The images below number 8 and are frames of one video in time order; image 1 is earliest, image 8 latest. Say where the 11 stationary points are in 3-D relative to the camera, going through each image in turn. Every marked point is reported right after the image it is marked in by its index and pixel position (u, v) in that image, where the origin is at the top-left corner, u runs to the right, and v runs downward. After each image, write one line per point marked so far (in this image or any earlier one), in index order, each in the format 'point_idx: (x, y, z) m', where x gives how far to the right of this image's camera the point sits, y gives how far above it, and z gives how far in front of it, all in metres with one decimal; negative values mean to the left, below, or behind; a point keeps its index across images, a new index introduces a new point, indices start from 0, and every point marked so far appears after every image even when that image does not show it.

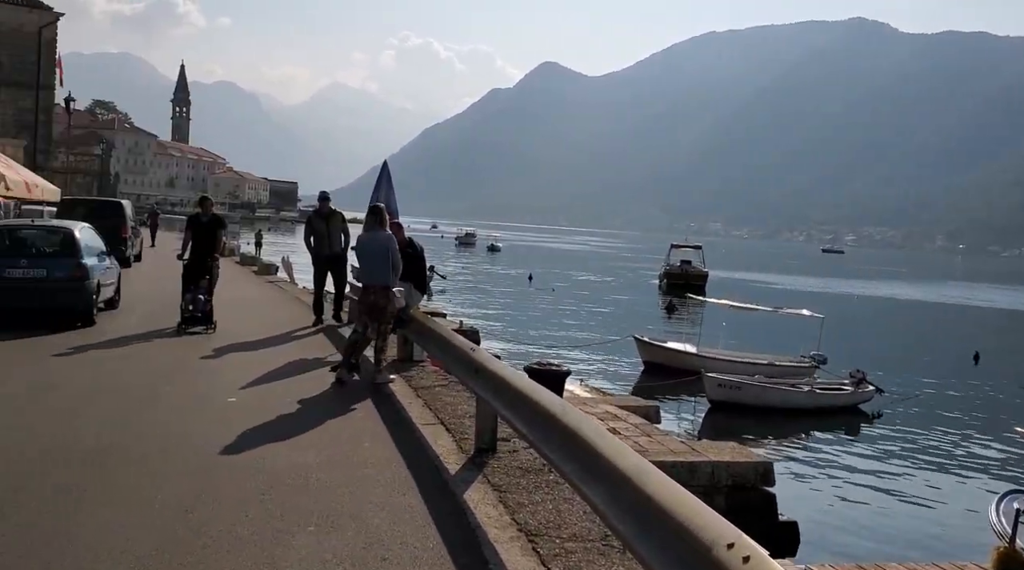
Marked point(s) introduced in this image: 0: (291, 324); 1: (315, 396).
0: (-3.7, -0.6, +14.8) m
1: (-1.9, -1.1, +8.9) m
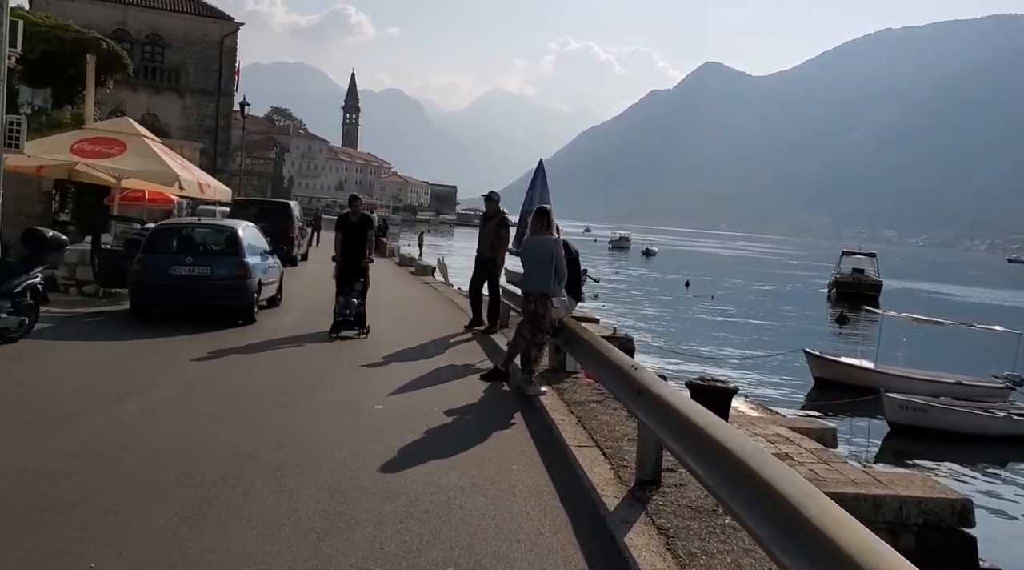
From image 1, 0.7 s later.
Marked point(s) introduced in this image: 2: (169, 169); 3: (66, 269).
0: (-1.2, -0.7, +14.5) m
1: (-0.5, -1.1, +8.3) m
2: (-7.1, +2.4, +18.8) m
3: (-7.7, +0.3, +15.8) m
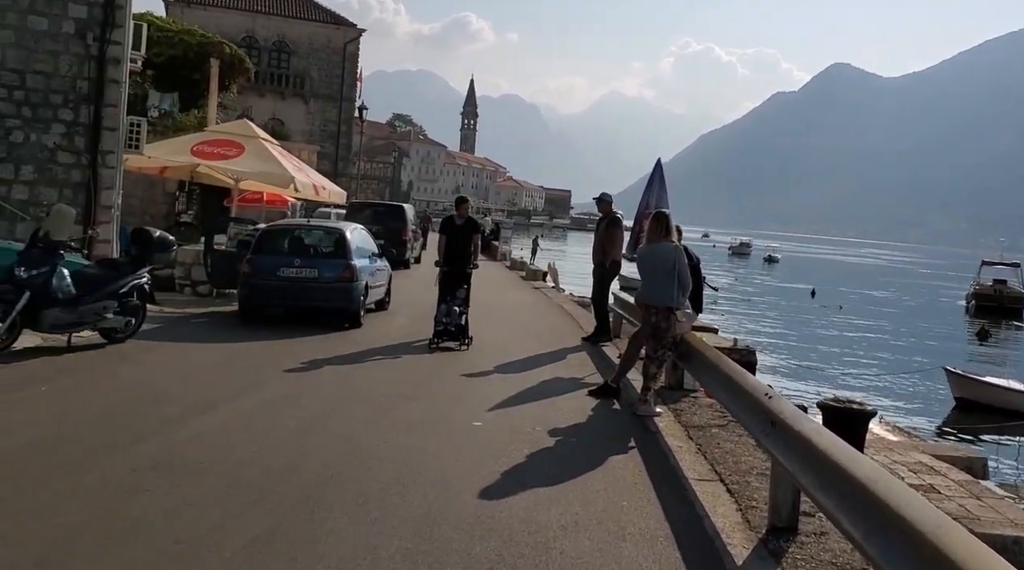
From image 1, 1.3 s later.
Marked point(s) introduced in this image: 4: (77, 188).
0: (+0.6, -0.8, +13.8) m
1: (+0.5, -1.2, +7.6) m
2: (-4.7, +2.4, +18.9) m
3: (-5.8, +0.3, +15.9) m
4: (-6.9, +1.5, +14.4) m
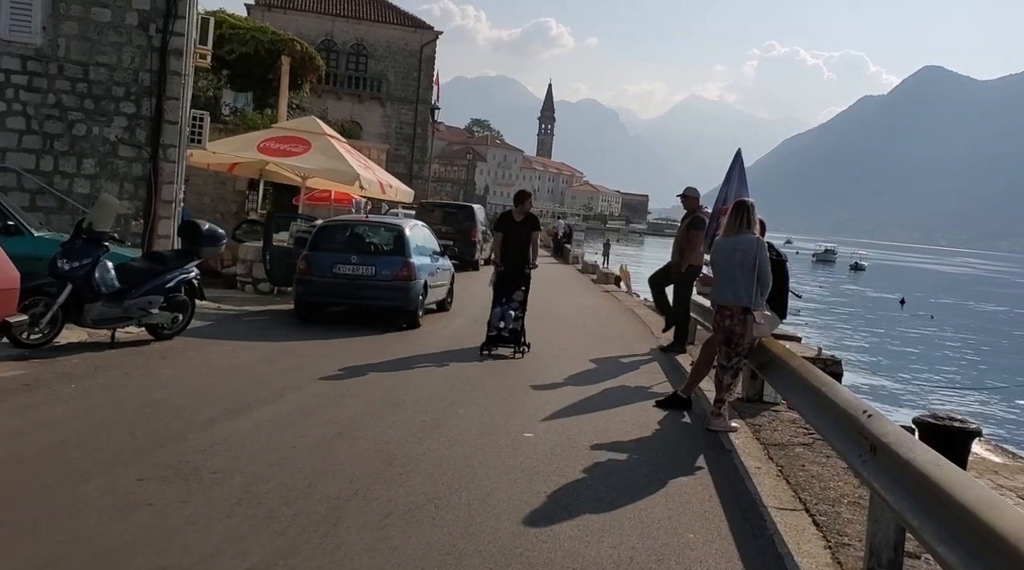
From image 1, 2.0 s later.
0: (+1.5, -0.8, +13.0) m
1: (+0.9, -1.2, +6.8) m
2: (-3.3, +2.4, +18.5) m
3: (-4.6, +0.3, +15.6) m
4: (-5.8, +1.6, +14.2) m
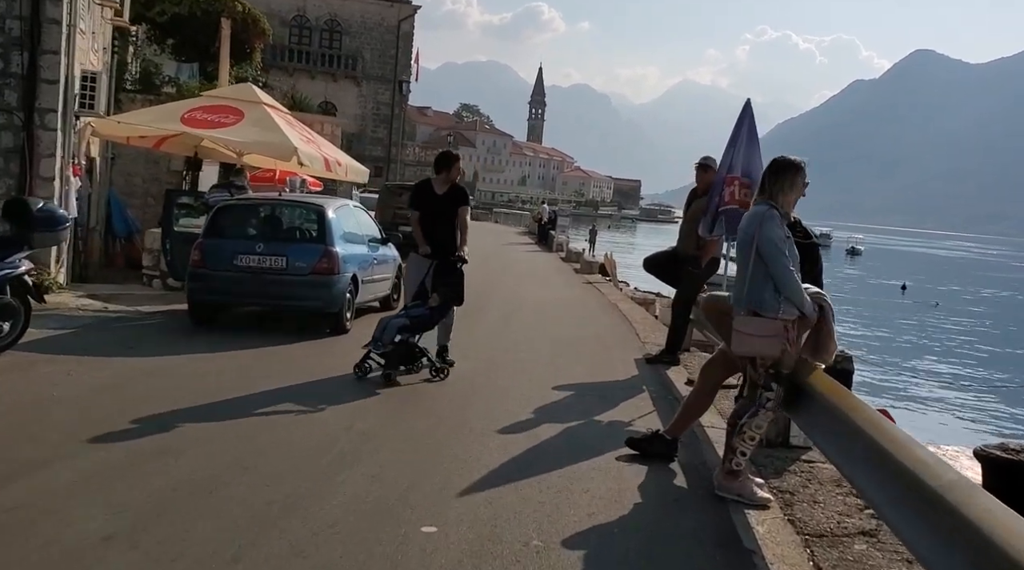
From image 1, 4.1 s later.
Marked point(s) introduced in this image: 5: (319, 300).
0: (+0.9, -0.7, +10.4) m
1: (+0.4, -1.2, +4.3) m
2: (-3.9, +2.5, +15.9) m
3: (-5.2, +0.4, +13.0) m
4: (-6.4, +1.6, +11.6) m
5: (-2.1, -0.2, +9.9) m
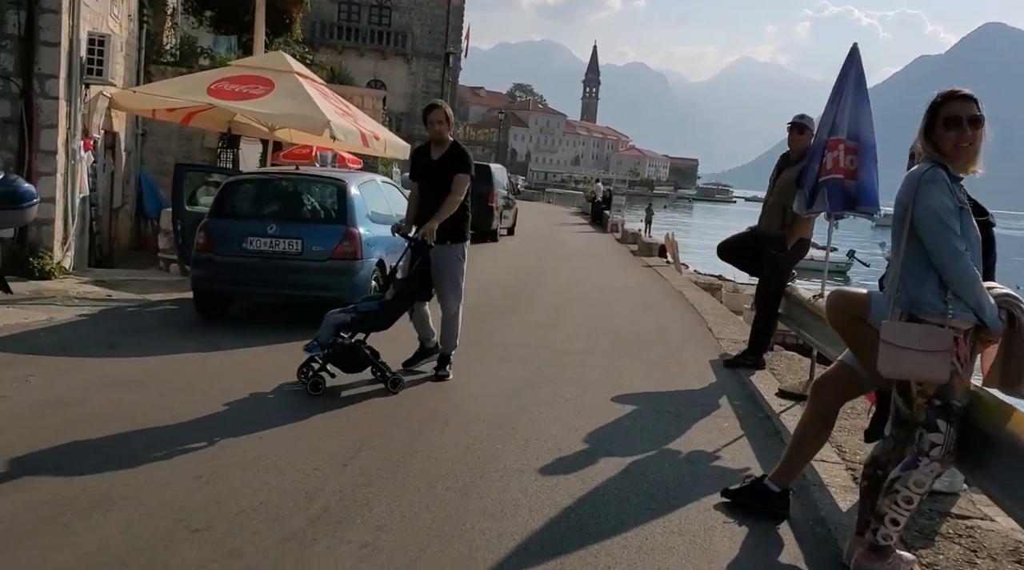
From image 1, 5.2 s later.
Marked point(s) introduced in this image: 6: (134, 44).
0: (+1.4, -0.6, +8.9) m
1: (+0.5, -1.2, +2.9) m
2: (-3.1, +2.8, +14.6) m
3: (-4.5, +0.6, +11.9) m
4: (-5.8, +1.8, +10.5) m
5: (-1.6, 0.0, +8.6) m
6: (-7.2, +4.6, +17.3) m
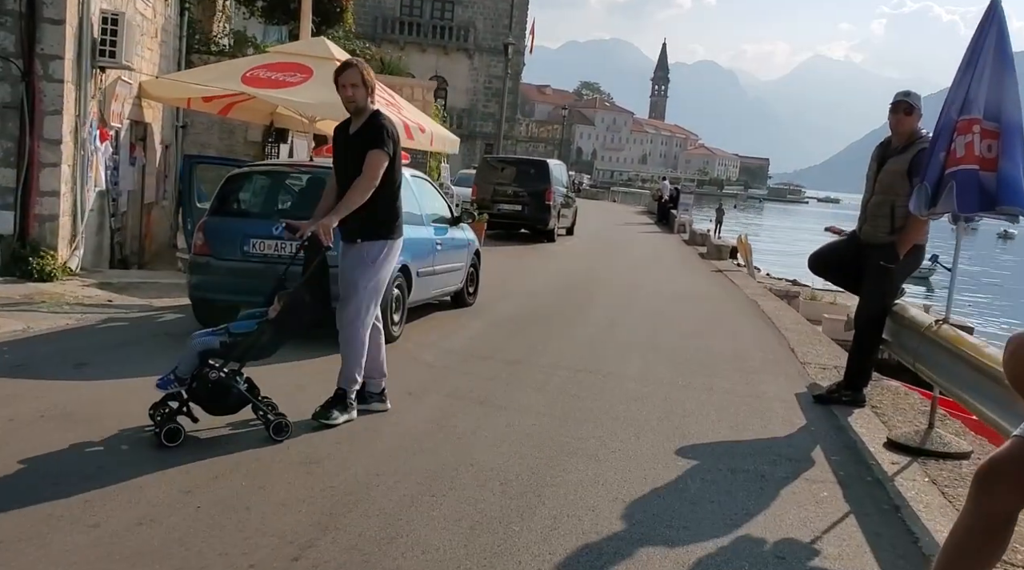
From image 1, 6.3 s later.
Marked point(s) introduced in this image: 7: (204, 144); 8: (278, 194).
0: (+1.8, -0.7, +7.5) m
1: (+0.5, -1.3, +1.5) m
2: (-2.3, +2.7, +13.5) m
3: (-3.9, +0.6, +10.9) m
4: (-5.3, +1.8, +9.6) m
5: (-1.2, -0.1, +7.3) m
6: (-6.1, +4.6, +16.5) m
7: (-6.3, +2.9, +18.6) m
8: (-2.1, +0.8, +7.7) m
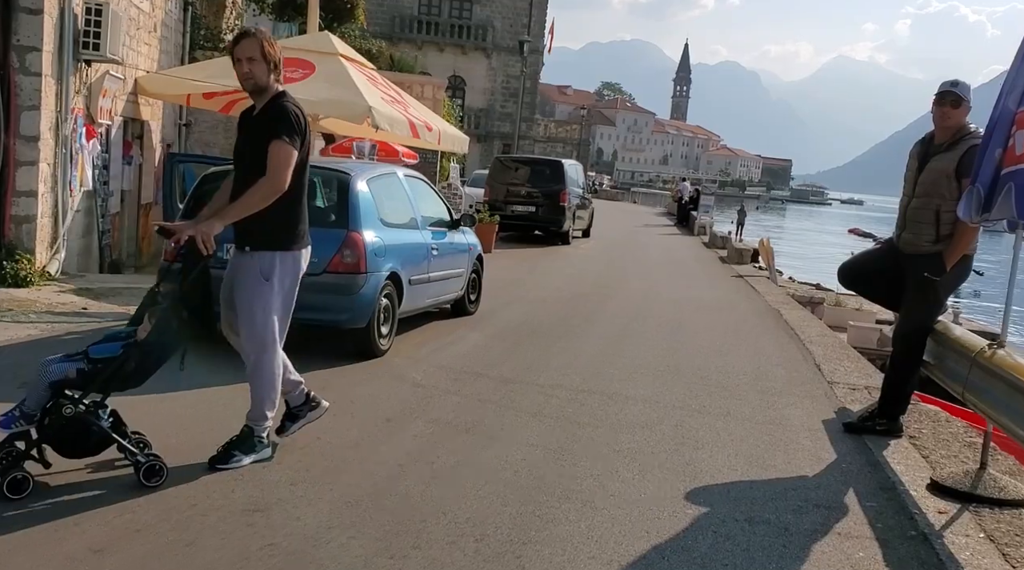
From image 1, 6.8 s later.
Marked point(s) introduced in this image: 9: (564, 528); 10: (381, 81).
0: (+1.8, -0.8, +6.8) m
1: (+0.3, -1.4, +0.8) m
2: (-2.1, +2.7, +12.9) m
3: (-3.9, +0.5, +10.3) m
4: (-5.2, +1.7, +9.0) m
5: (-1.2, -0.2, +6.7) m
6: (-5.9, +4.6, +16.0) m
7: (-6.0, +2.8, +18.1) m
8: (-2.1, +0.7, +7.1) m
9: (+0.2, -1.0, +3.8) m
10: (-2.1, +3.3, +14.7) m
